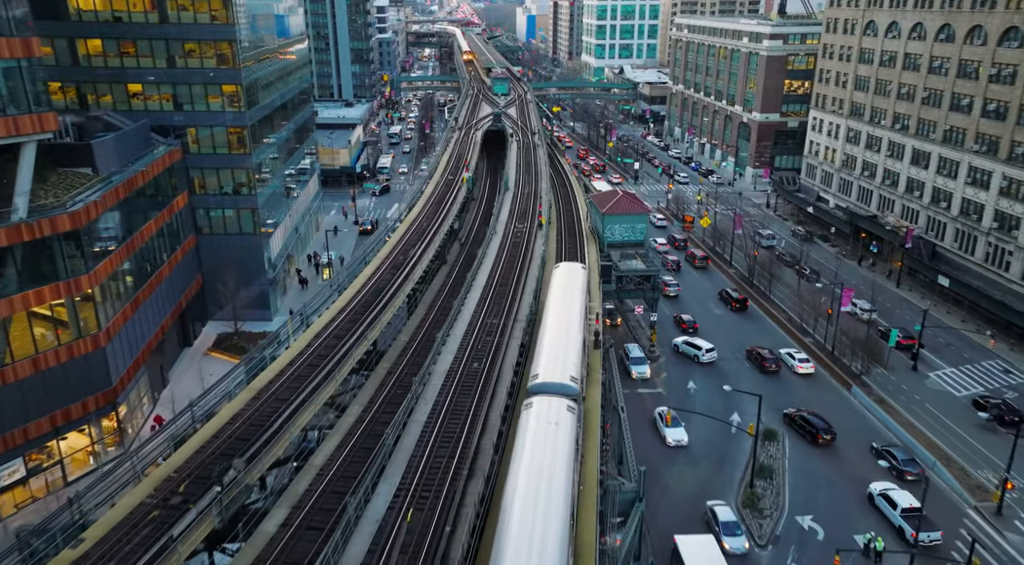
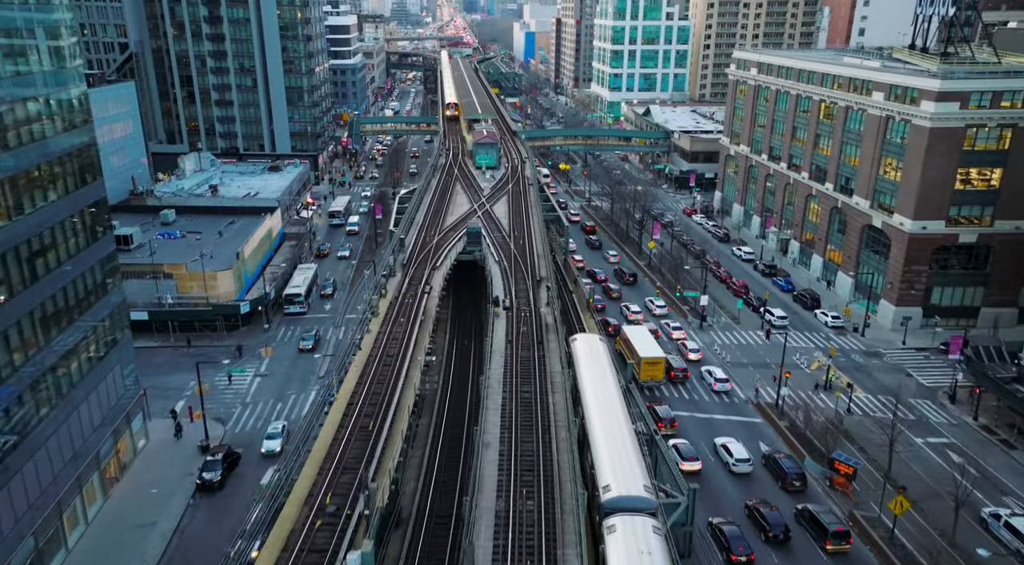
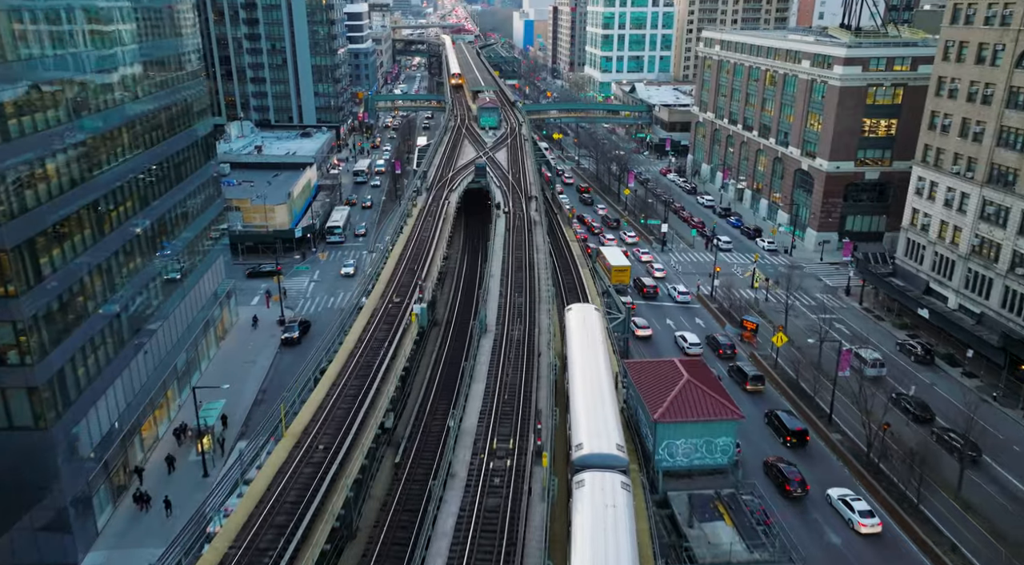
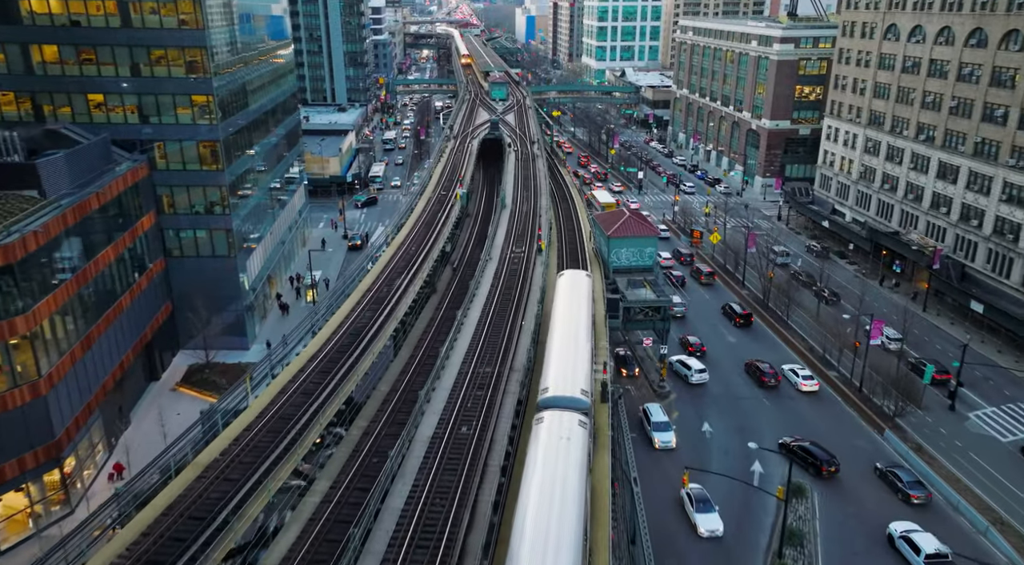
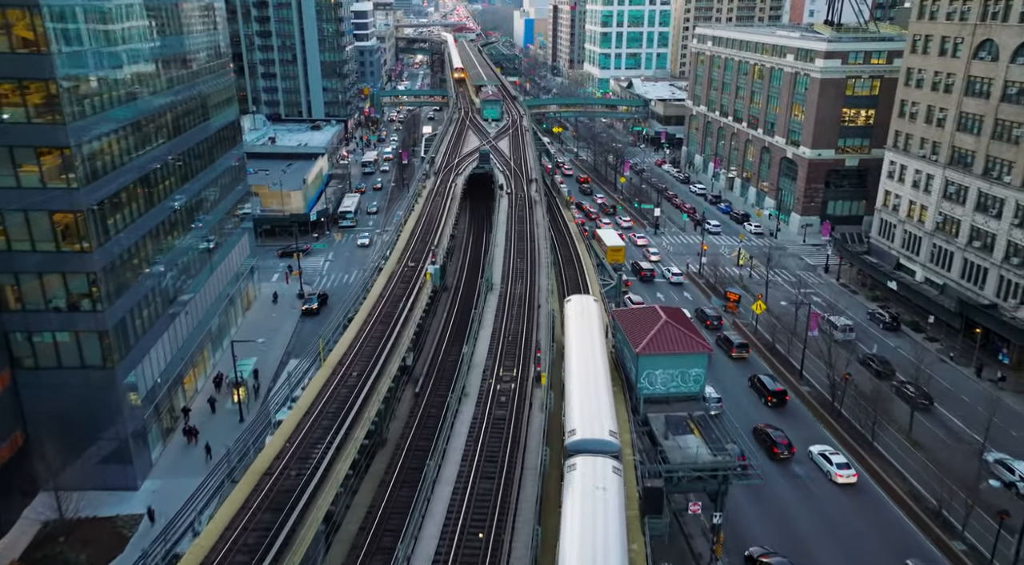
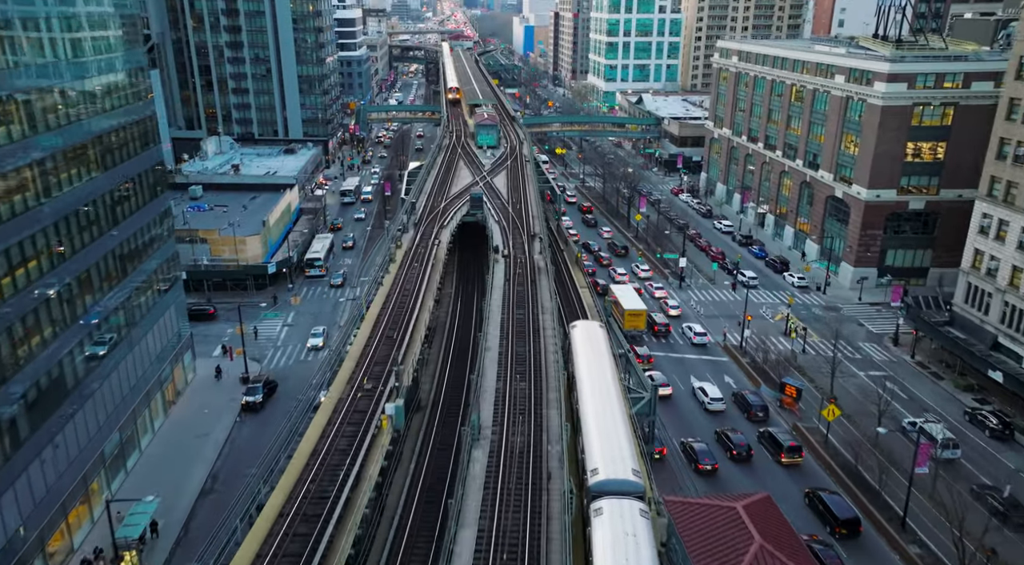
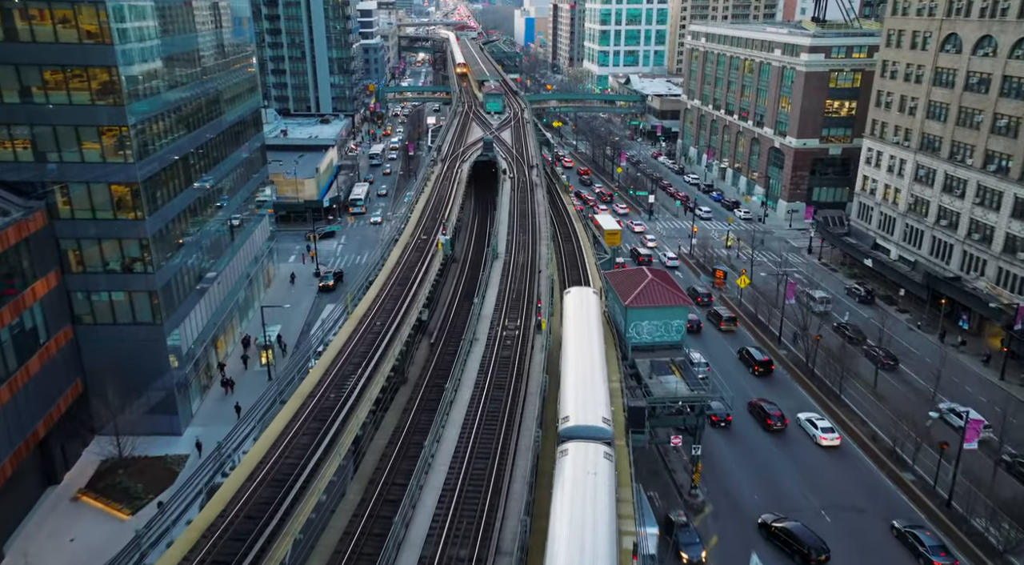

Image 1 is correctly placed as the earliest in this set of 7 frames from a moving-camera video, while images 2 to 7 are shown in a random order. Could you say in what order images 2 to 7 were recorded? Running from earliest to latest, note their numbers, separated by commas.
4, 7, 5, 3, 6, 2
